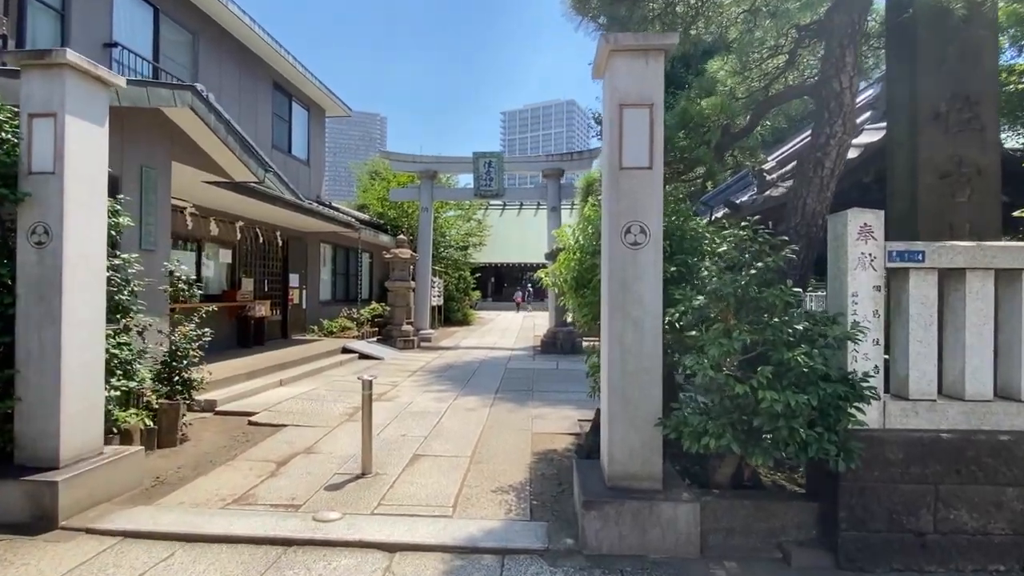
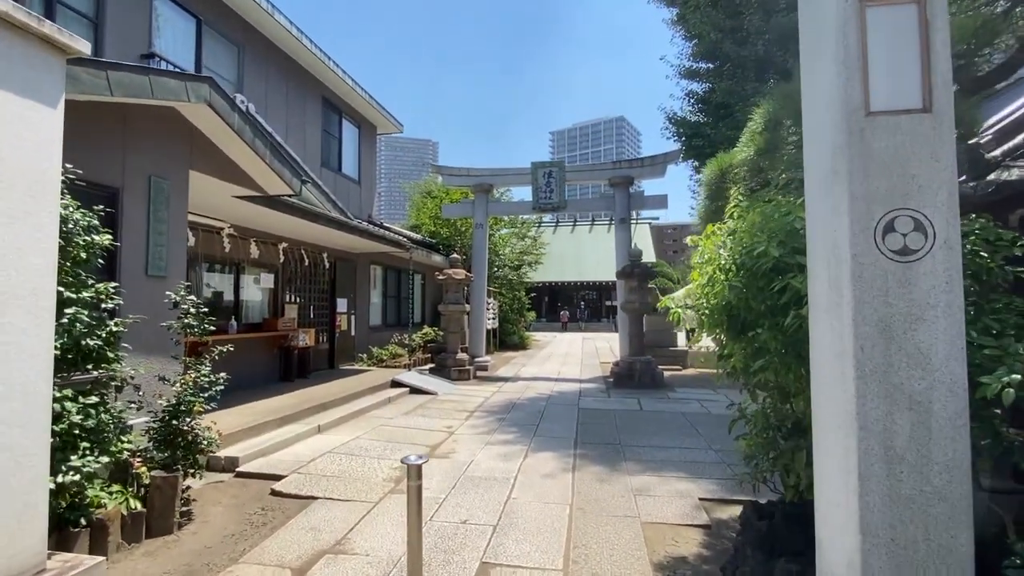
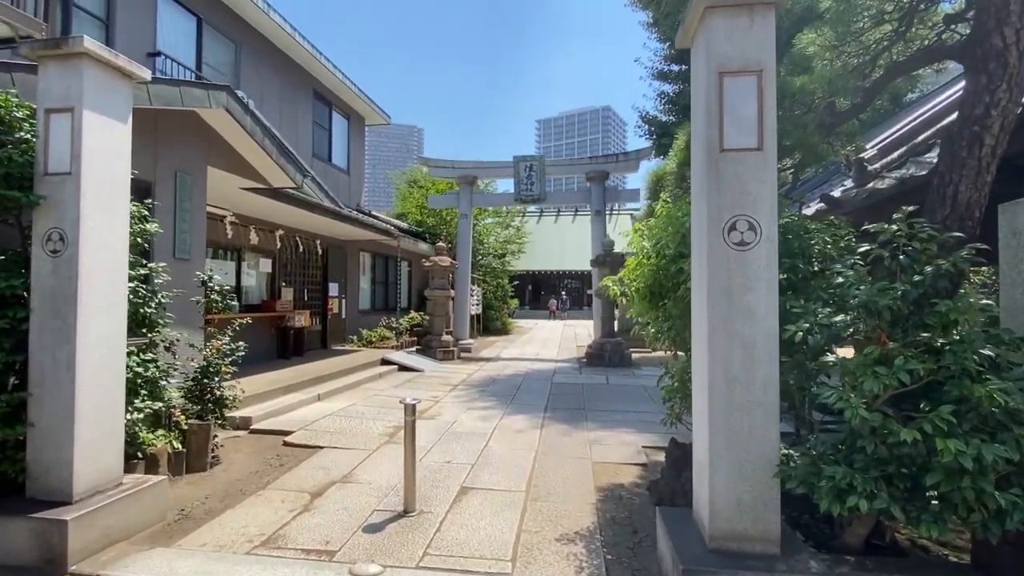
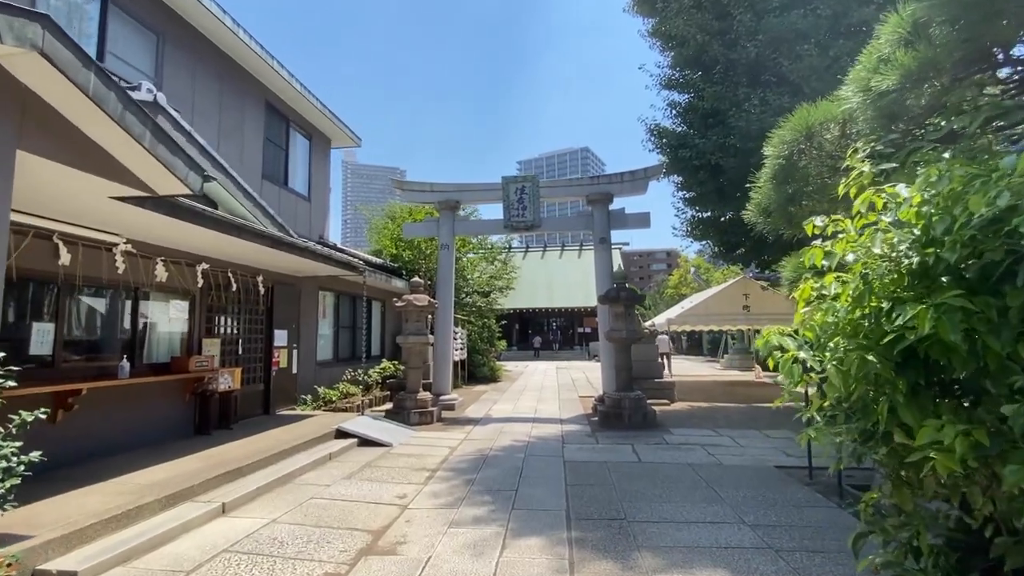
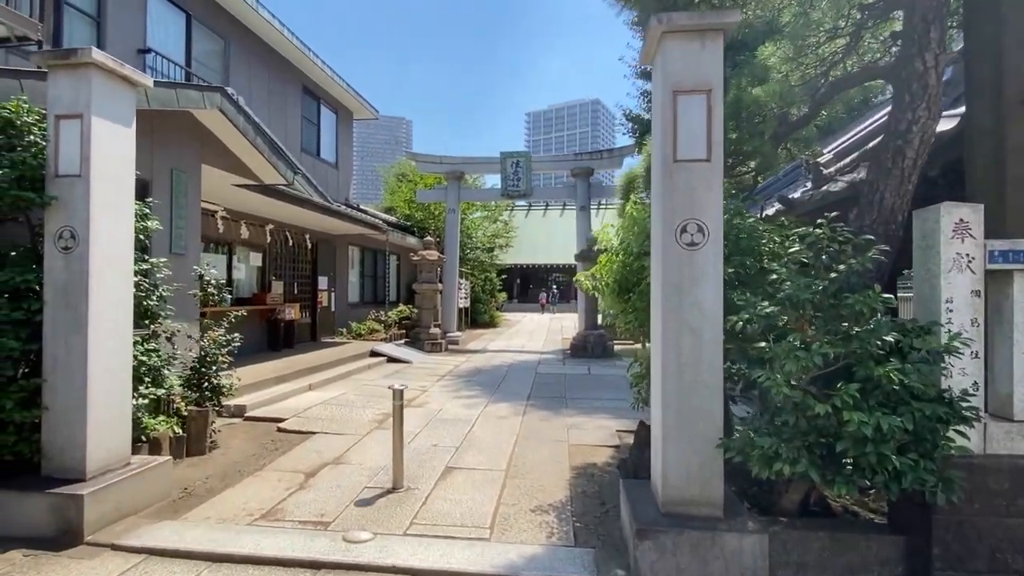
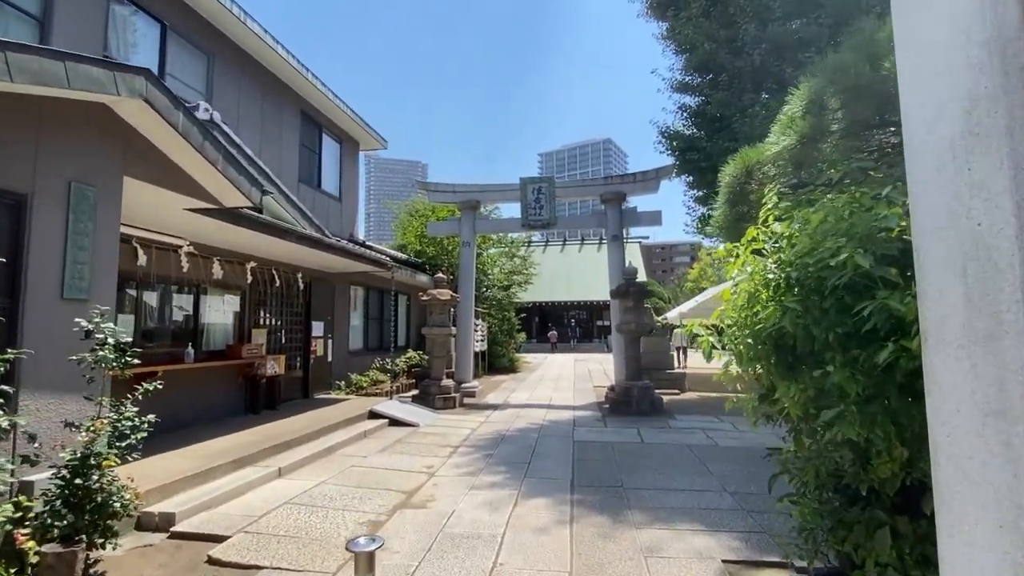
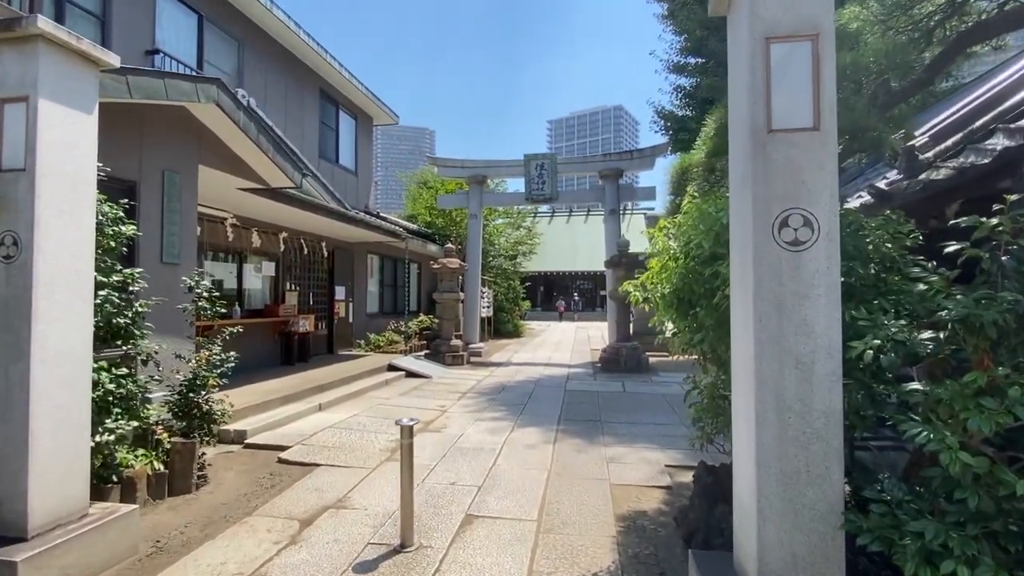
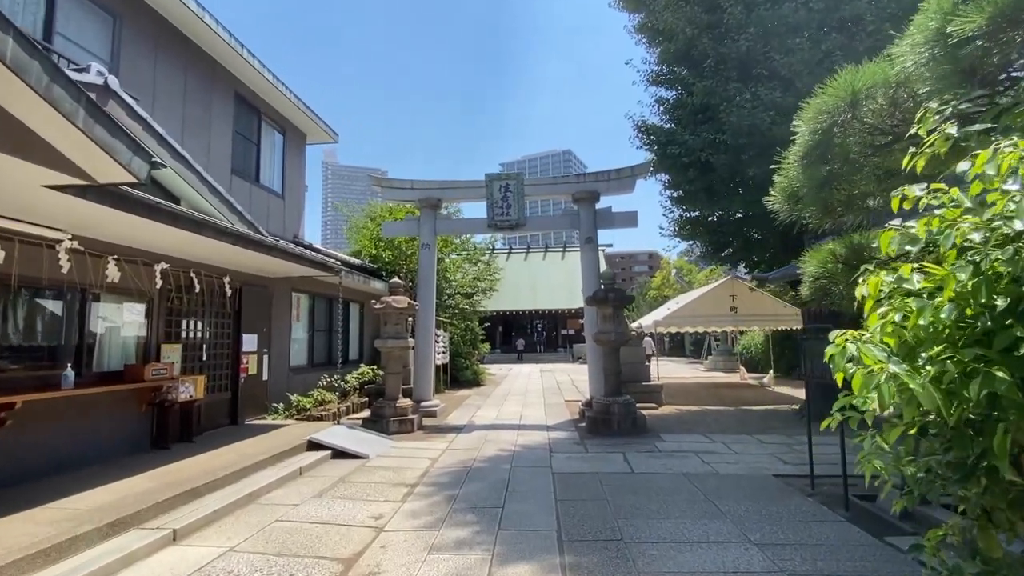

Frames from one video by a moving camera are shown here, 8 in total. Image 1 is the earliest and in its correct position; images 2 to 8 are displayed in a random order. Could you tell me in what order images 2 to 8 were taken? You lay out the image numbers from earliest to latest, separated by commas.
5, 3, 7, 2, 6, 4, 8
